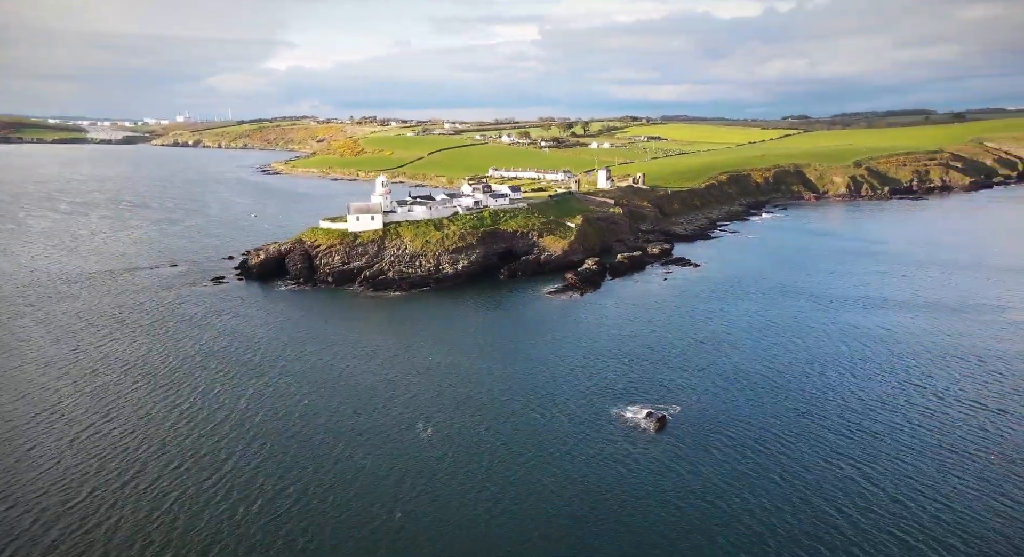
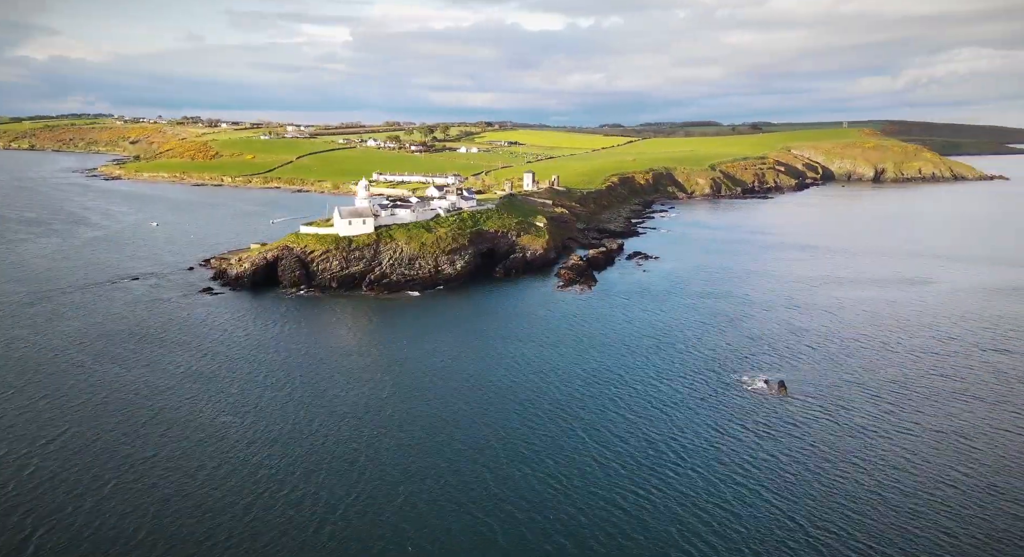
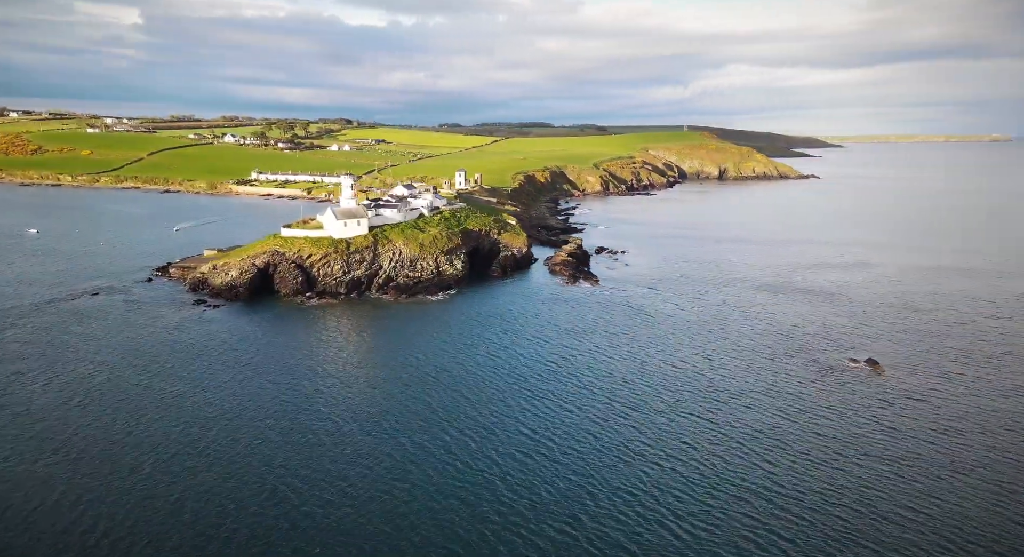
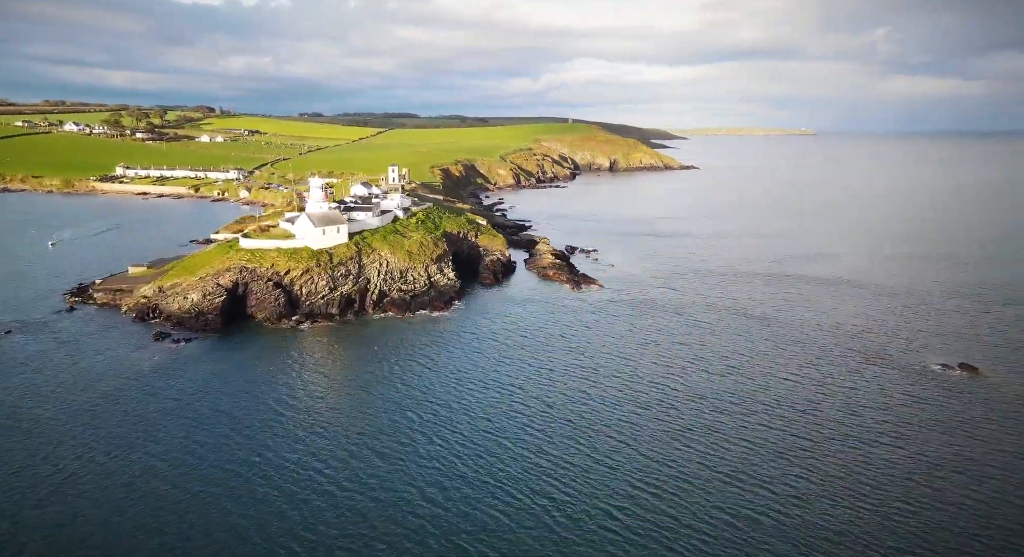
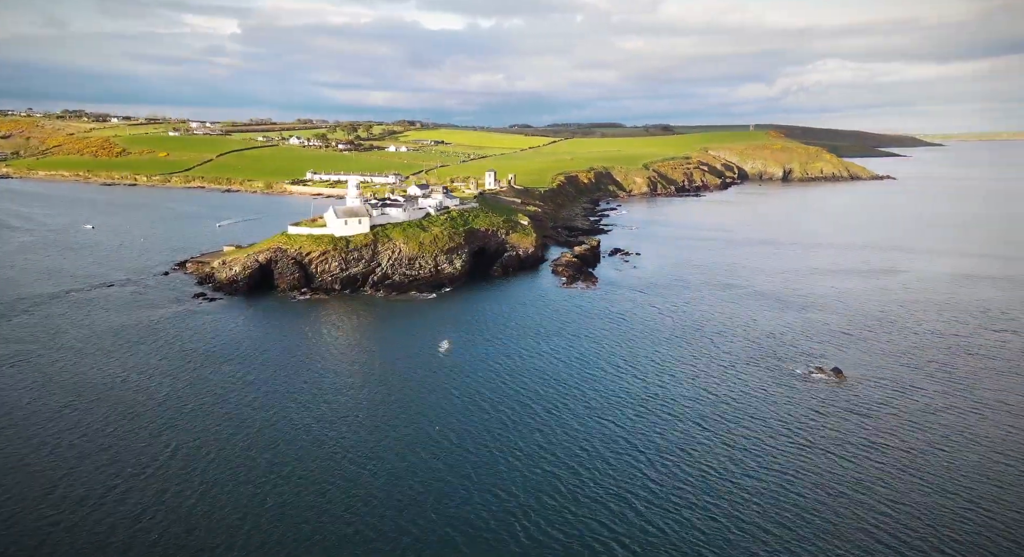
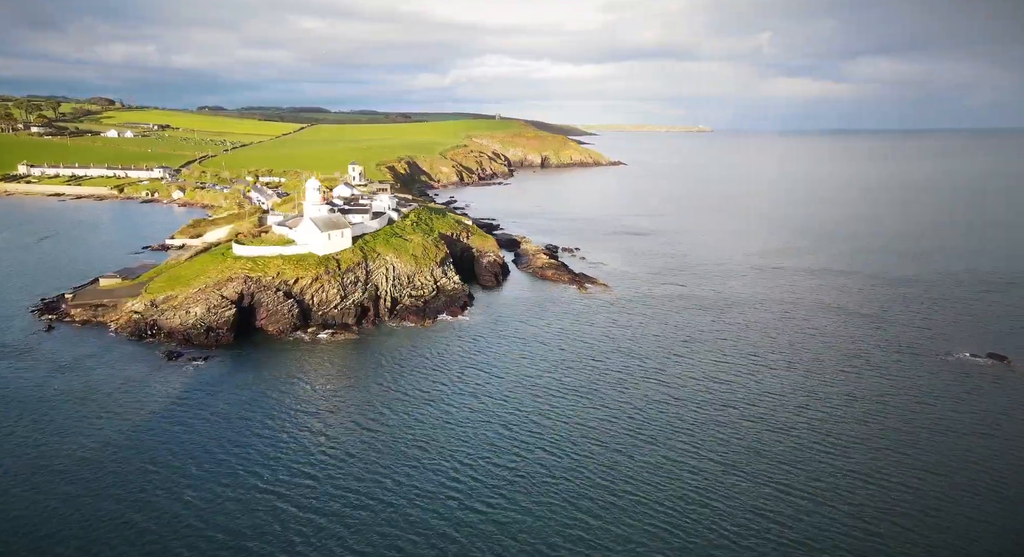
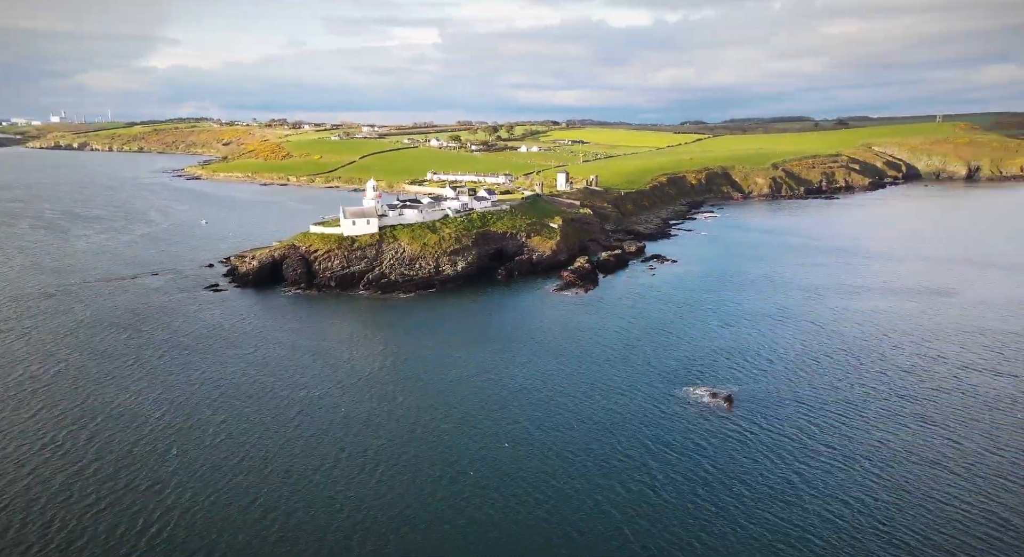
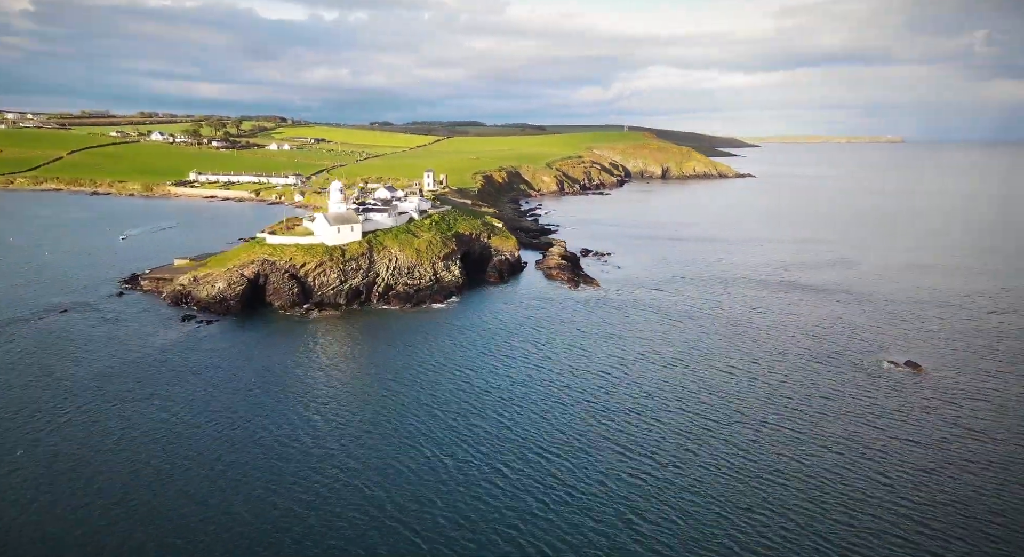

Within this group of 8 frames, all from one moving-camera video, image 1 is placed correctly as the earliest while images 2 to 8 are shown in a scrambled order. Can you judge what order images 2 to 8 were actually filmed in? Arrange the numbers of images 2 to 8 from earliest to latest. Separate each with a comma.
7, 2, 5, 3, 8, 4, 6
